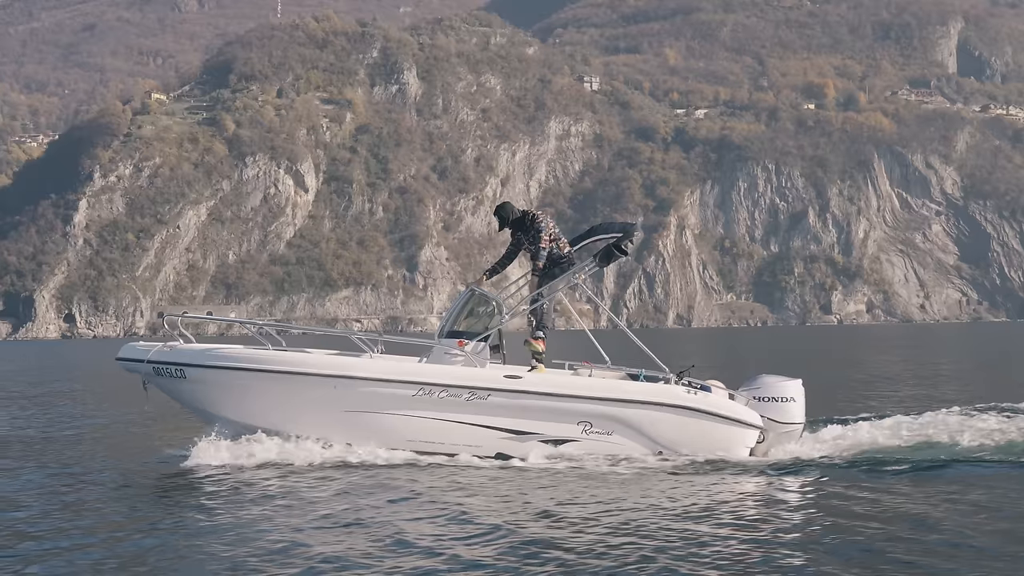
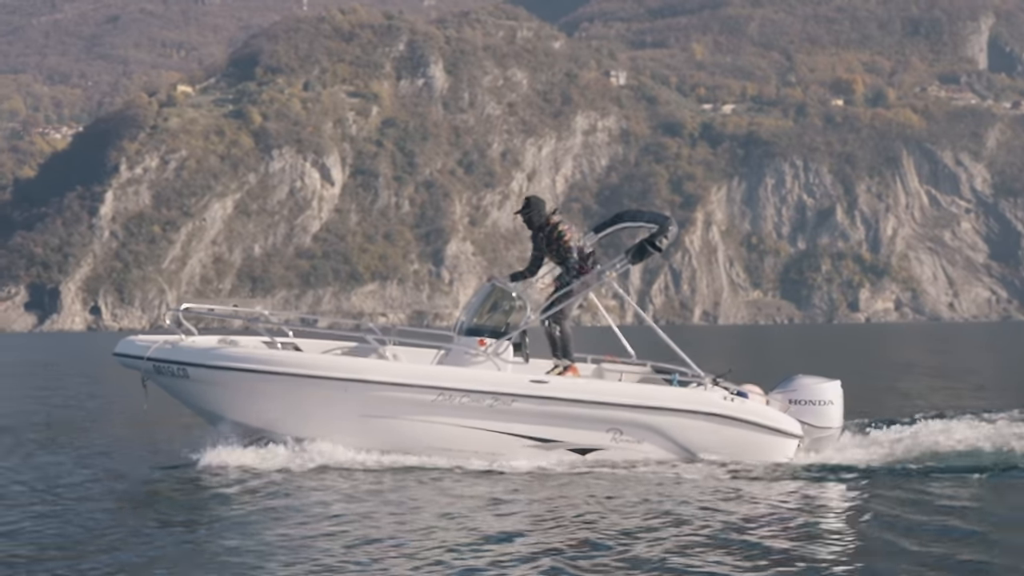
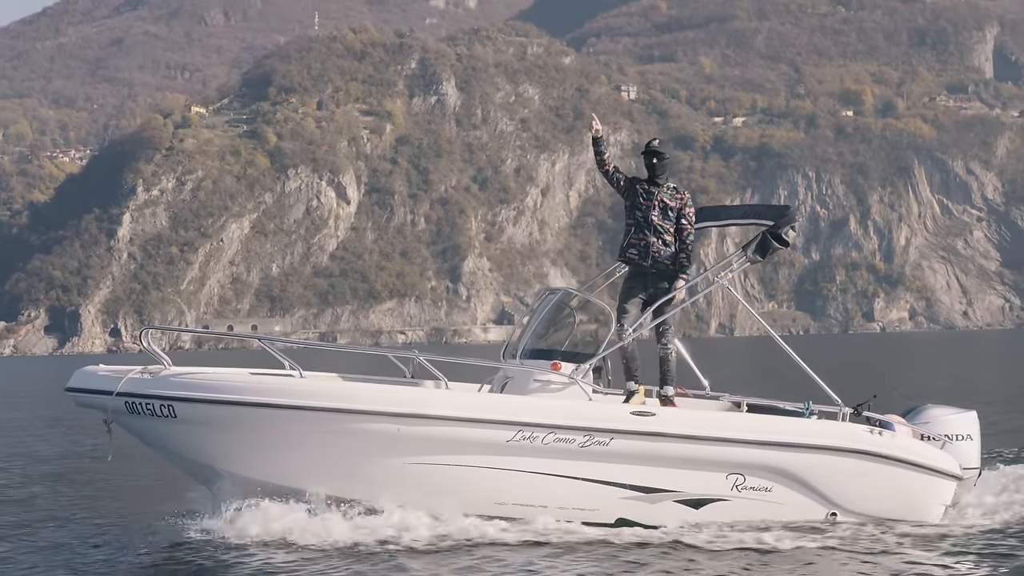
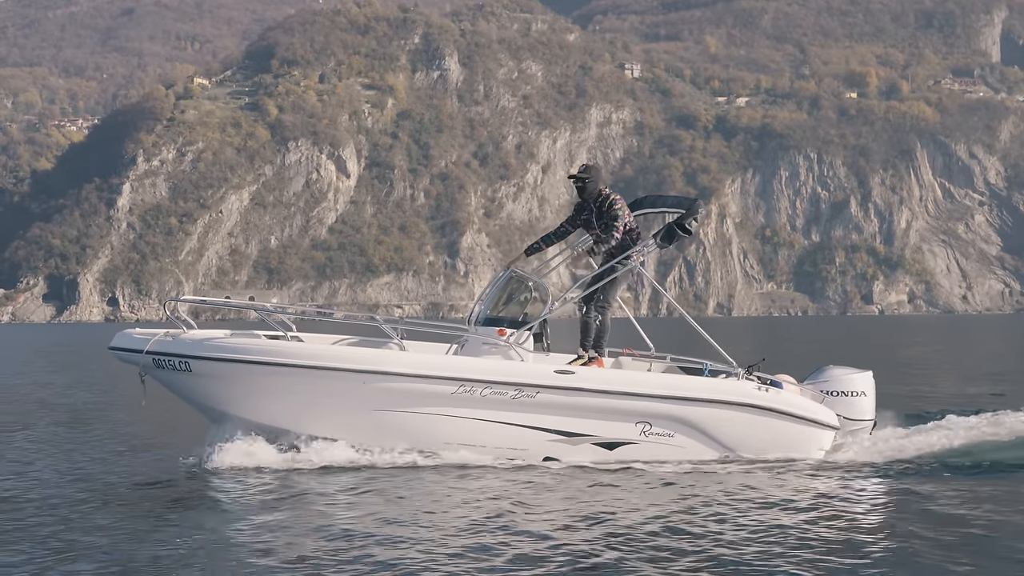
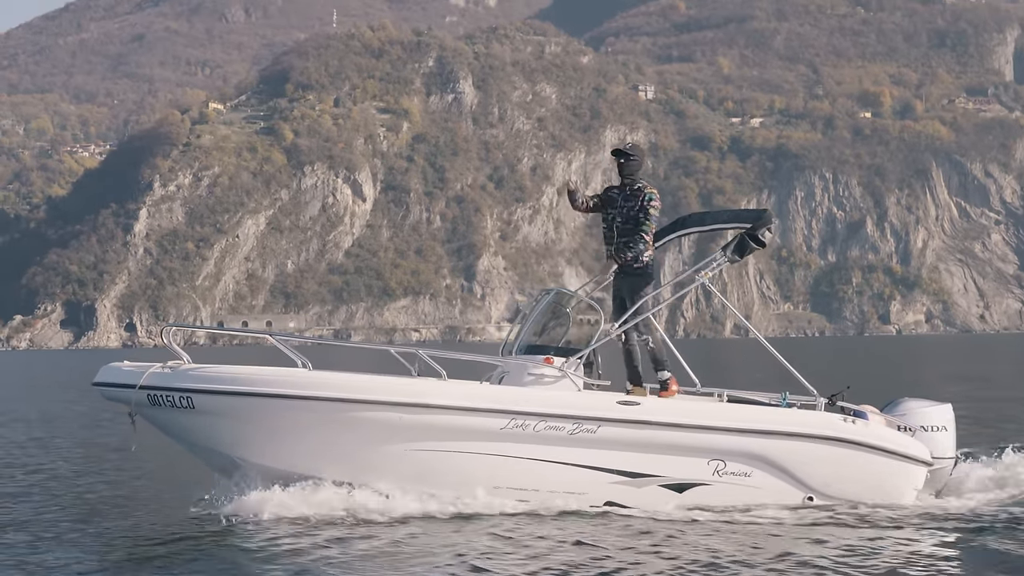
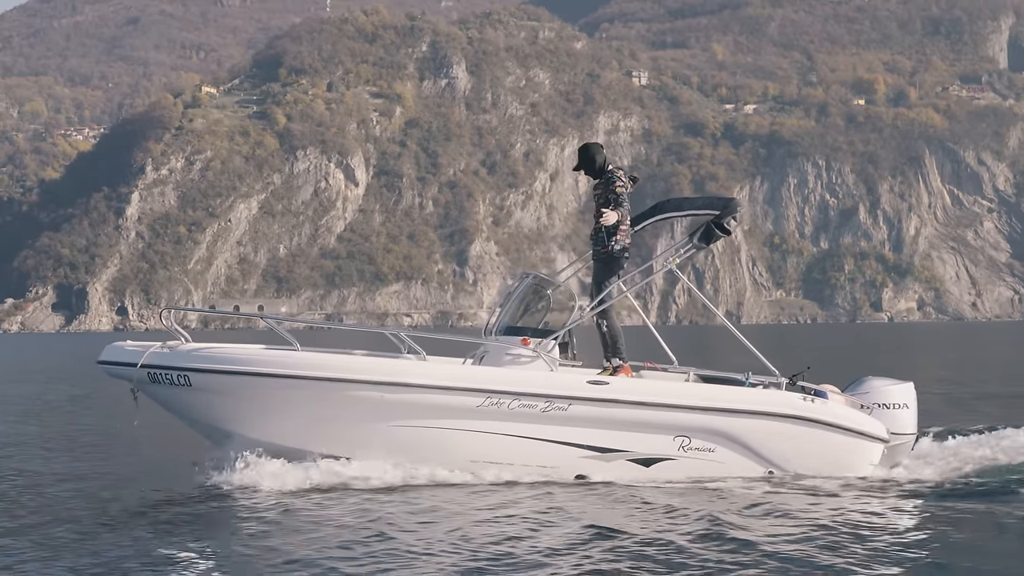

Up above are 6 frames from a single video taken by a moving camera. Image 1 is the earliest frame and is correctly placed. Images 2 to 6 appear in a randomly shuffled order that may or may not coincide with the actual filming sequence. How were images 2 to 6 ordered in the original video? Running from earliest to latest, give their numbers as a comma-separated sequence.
2, 4, 6, 5, 3
